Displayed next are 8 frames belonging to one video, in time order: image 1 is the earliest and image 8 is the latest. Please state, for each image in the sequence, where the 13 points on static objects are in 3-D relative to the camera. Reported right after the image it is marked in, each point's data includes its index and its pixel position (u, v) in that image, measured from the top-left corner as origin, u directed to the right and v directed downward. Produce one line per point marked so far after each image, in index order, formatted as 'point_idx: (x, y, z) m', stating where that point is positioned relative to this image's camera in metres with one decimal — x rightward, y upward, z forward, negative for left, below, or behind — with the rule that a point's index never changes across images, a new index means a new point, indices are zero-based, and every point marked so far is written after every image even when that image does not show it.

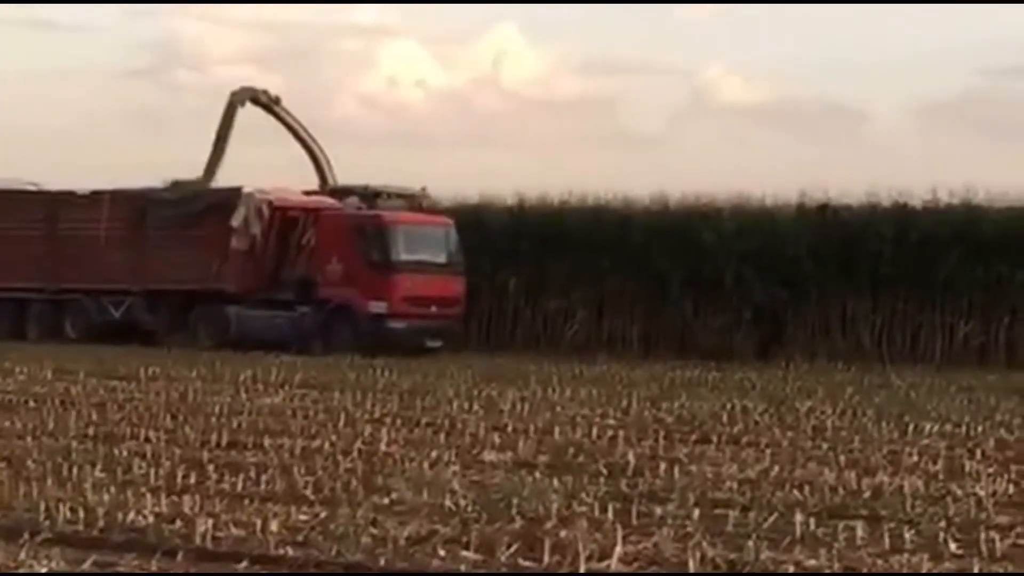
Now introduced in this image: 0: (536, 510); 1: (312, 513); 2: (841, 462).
0: (+0.1, -1.4, +15.5) m
1: (-1.2, -1.4, +15.2) m
2: (+2.1, -1.2, +16.7) m
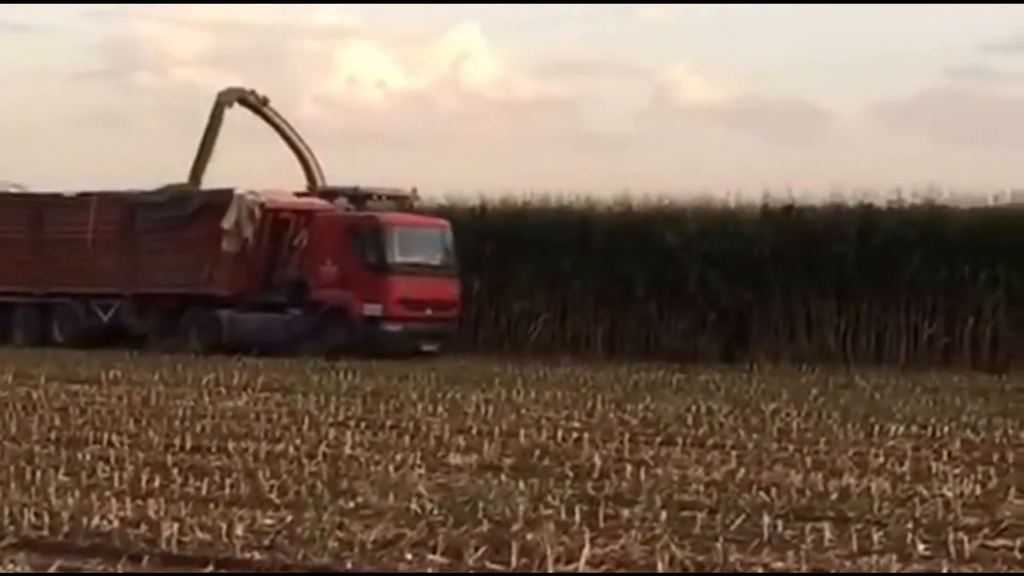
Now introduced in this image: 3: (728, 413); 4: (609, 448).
0: (-0.1, -1.4, +15.5) m
1: (-1.4, -1.4, +15.3) m
2: (+2.0, -1.2, +16.7) m
3: (+1.6, -0.9, +18.8) m
4: (+0.7, -1.1, +17.2) m
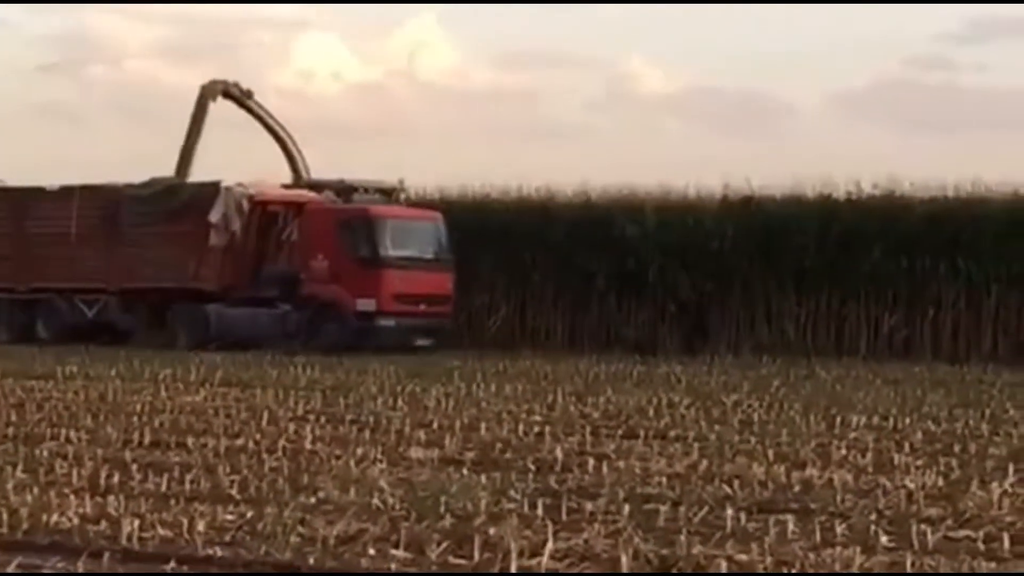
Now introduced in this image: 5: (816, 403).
0: (-0.3, -1.3, +15.5) m
1: (-1.7, -1.4, +15.2) m
2: (+1.7, -1.1, +16.6) m
3: (+1.3, -0.9, +18.8) m
4: (+0.4, -1.0, +17.1) m
5: (+2.3, -0.9, +19.0) m
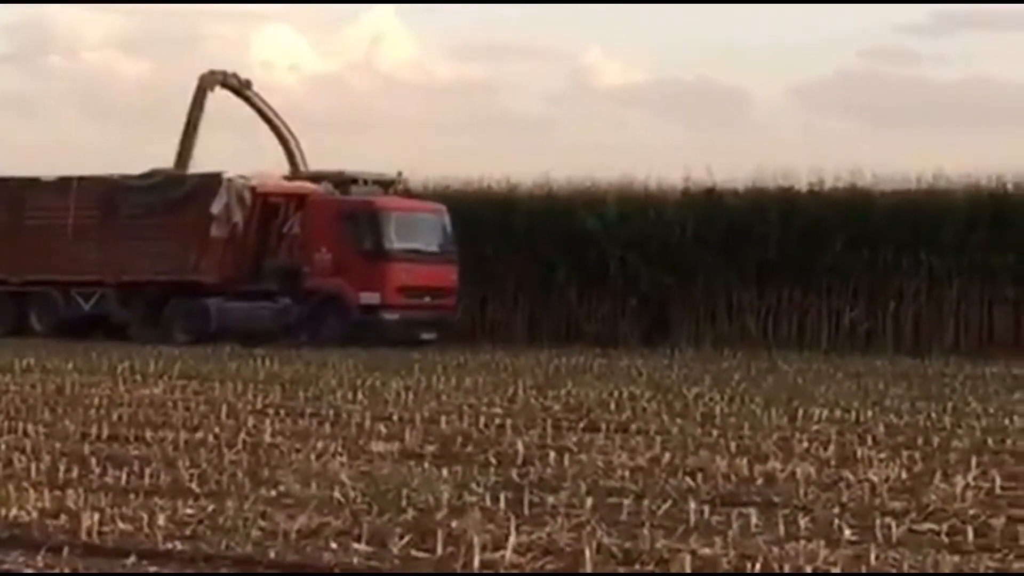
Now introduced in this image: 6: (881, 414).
0: (-0.5, -1.3, +15.4) m
1: (-1.9, -1.3, +15.1) m
2: (+1.4, -1.1, +16.6) m
3: (+1.0, -0.8, +18.7) m
4: (+0.1, -1.0, +17.0) m
5: (+2.0, -0.8, +18.9) m
6: (+2.6, -0.9, +18.0) m
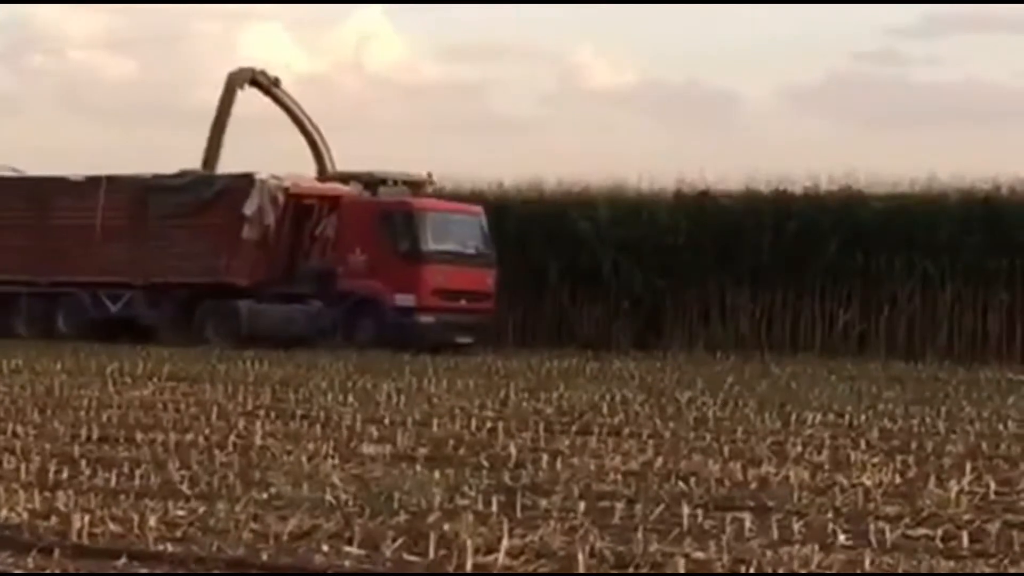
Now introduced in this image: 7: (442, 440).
0: (-0.6, -1.3, +15.3) m
1: (-1.9, -1.3, +15.0) m
2: (+1.4, -1.1, +16.5) m
3: (+0.9, -0.8, +18.7) m
4: (+0.1, -1.0, +16.9) m
5: (+1.9, -0.8, +18.8) m
6: (+2.6, -0.9, +18.0) m
7: (-0.5, -1.0, +16.9) m
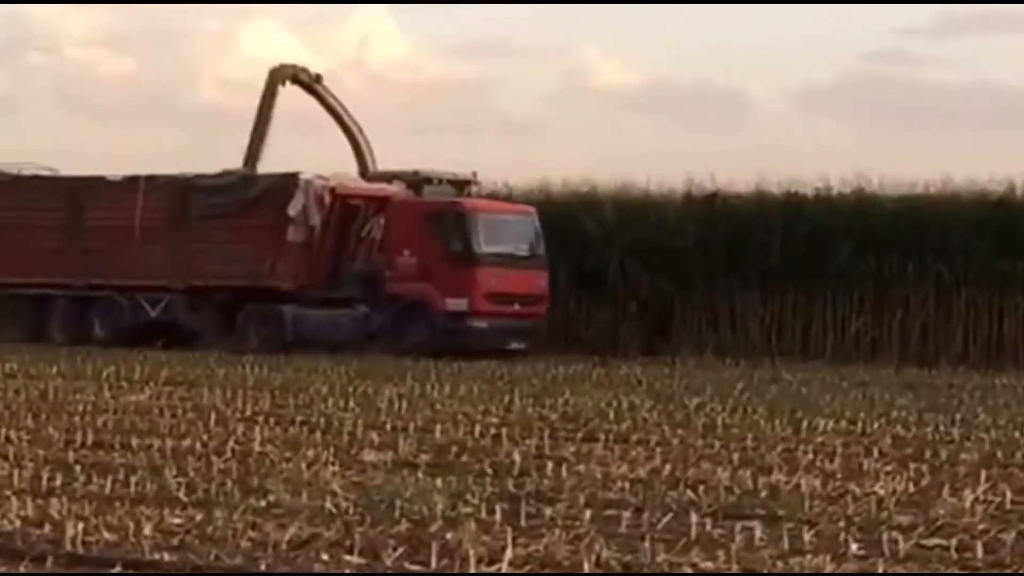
0: (-0.5, -1.3, +14.9) m
1: (-1.9, -1.3, +14.6) m
2: (+1.4, -1.1, +16.2) m
3: (+1.0, -0.9, +18.3) m
4: (+0.1, -1.0, +16.6) m
5: (+1.9, -0.9, +18.5) m
6: (+2.6, -1.0, +17.6) m
7: (-0.5, -1.0, +16.6) m
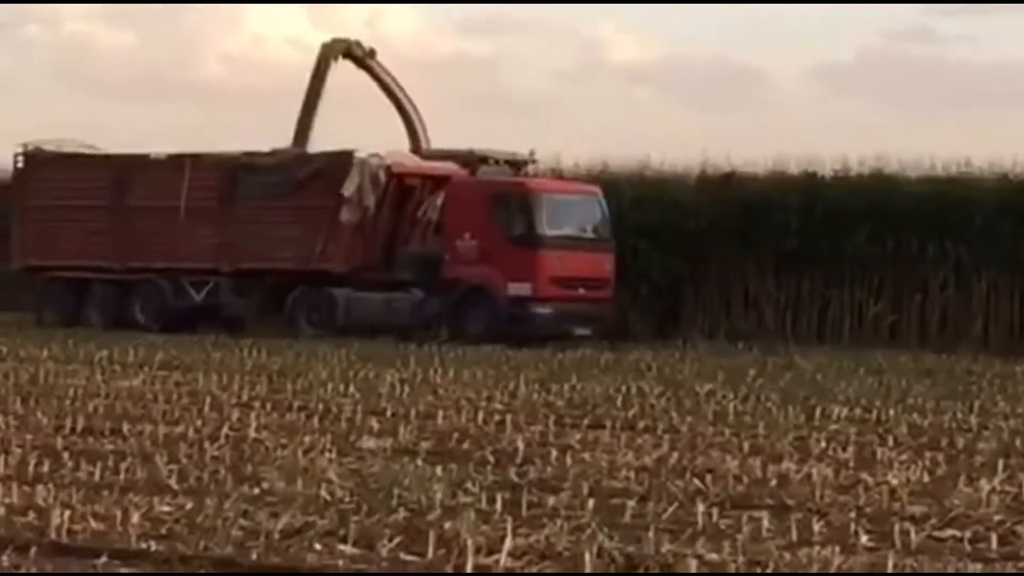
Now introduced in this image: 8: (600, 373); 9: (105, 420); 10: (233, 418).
0: (-0.5, -1.2, +14.5) m
1: (-1.9, -1.2, +14.3) m
2: (+1.4, -1.0, +15.7) m
3: (+1.1, -0.8, +17.8) m
4: (+0.1, -0.9, +16.1) m
5: (+2.0, -0.8, +18.0) m
6: (+2.7, -0.8, +17.1) m
7: (-0.4, -0.9, +16.1) m
8: (+0.7, -0.7, +19.9) m
9: (-2.6, -0.8, +16.3) m
10: (-1.8, -0.8, +16.4) m
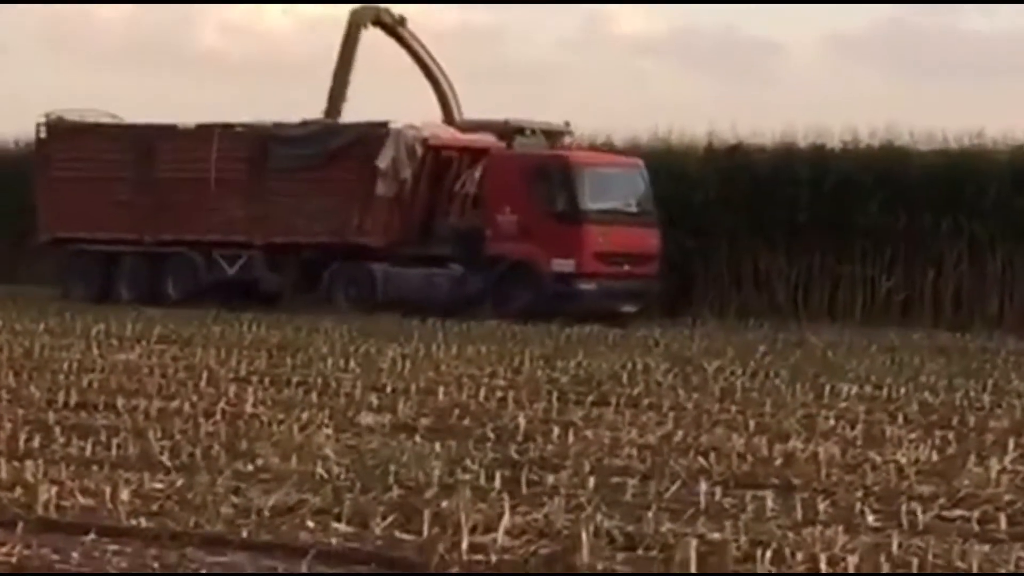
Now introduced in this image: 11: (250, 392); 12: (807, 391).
0: (-0.6, -1.1, +14.2) m
1: (-1.9, -1.1, +14.0) m
2: (+1.5, -0.9, +15.3) m
3: (+1.1, -0.6, +17.5) m
4: (+0.2, -0.8, +15.8) m
5: (+2.1, -0.6, +17.6) m
6: (+2.7, -0.7, +16.7) m
7: (-0.4, -0.8, +15.9) m
8: (+0.9, -0.5, +19.6) m
9: (-2.5, -0.7, +16.1) m
10: (-1.7, -0.7, +16.2) m
11: (-1.6, -0.7, +16.2) m
12: (+2.0, -0.7, +16.6) m
